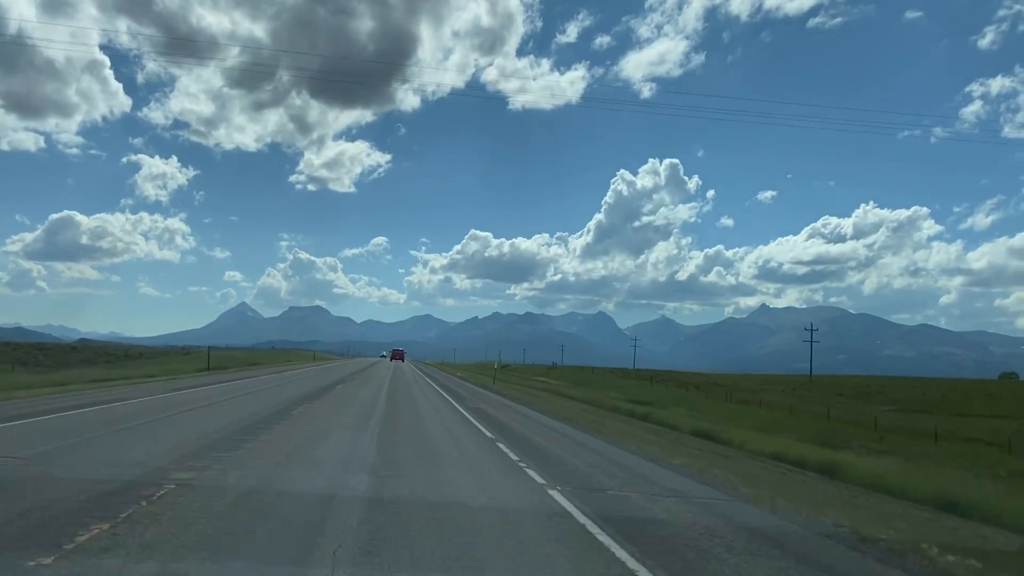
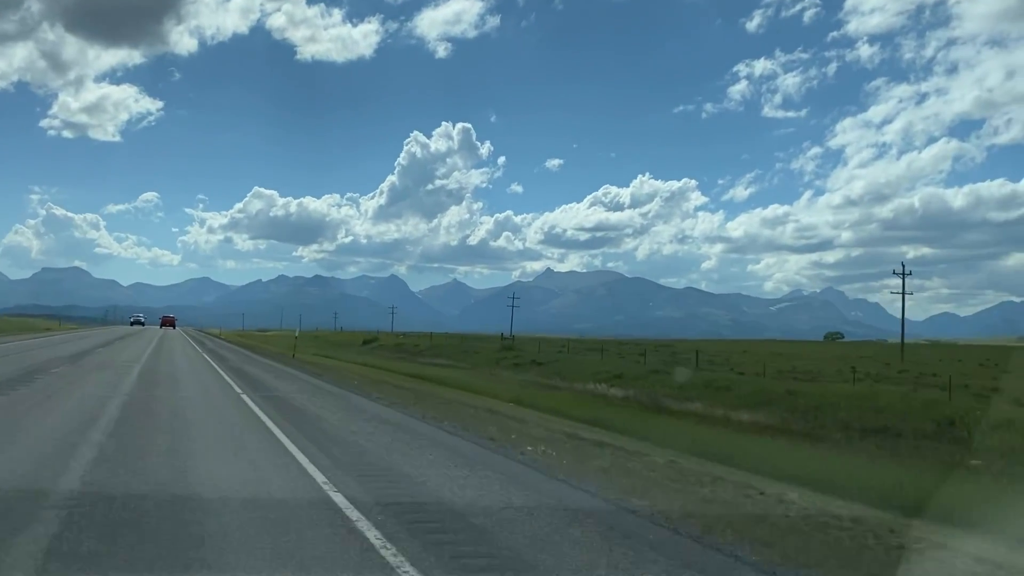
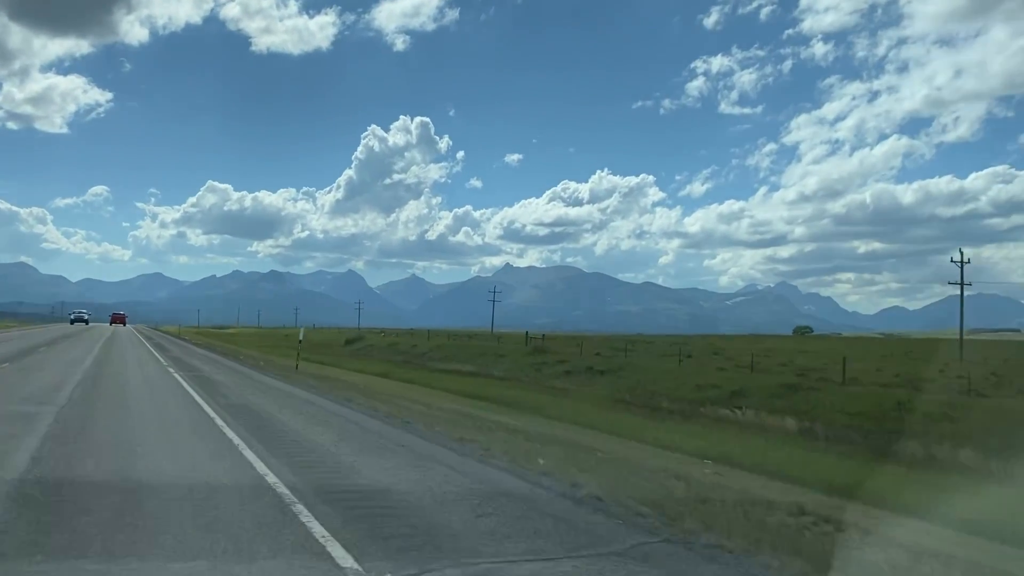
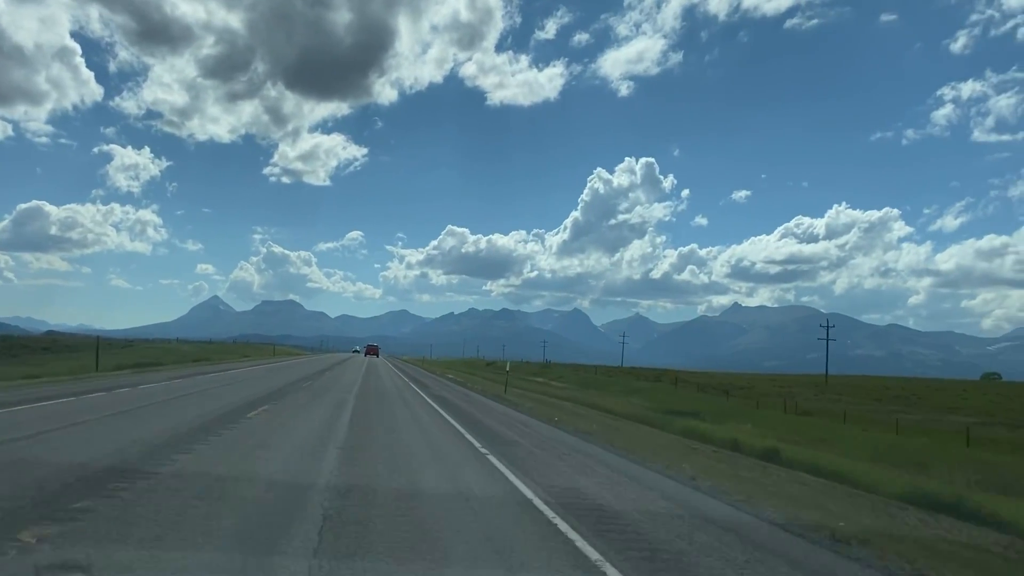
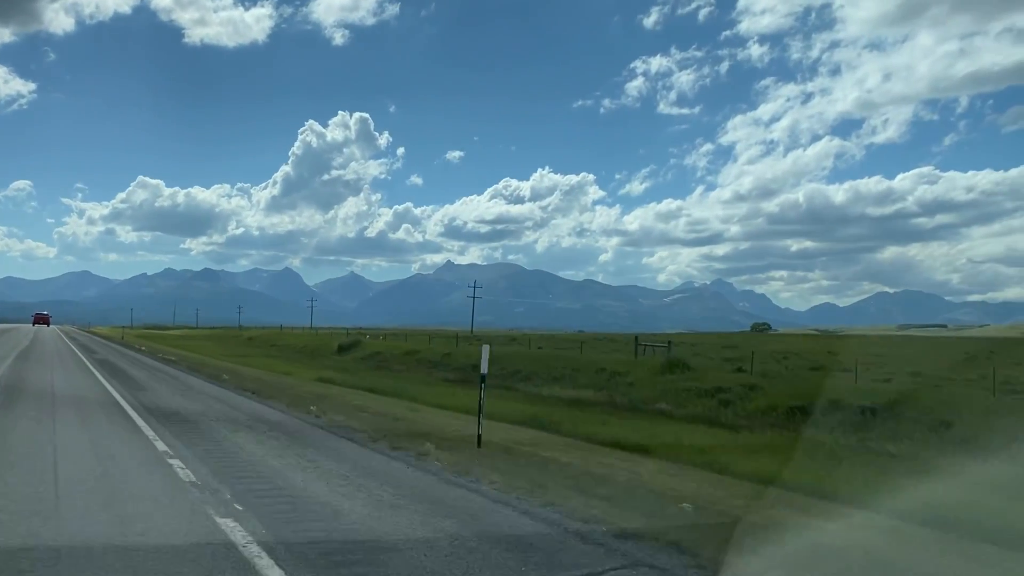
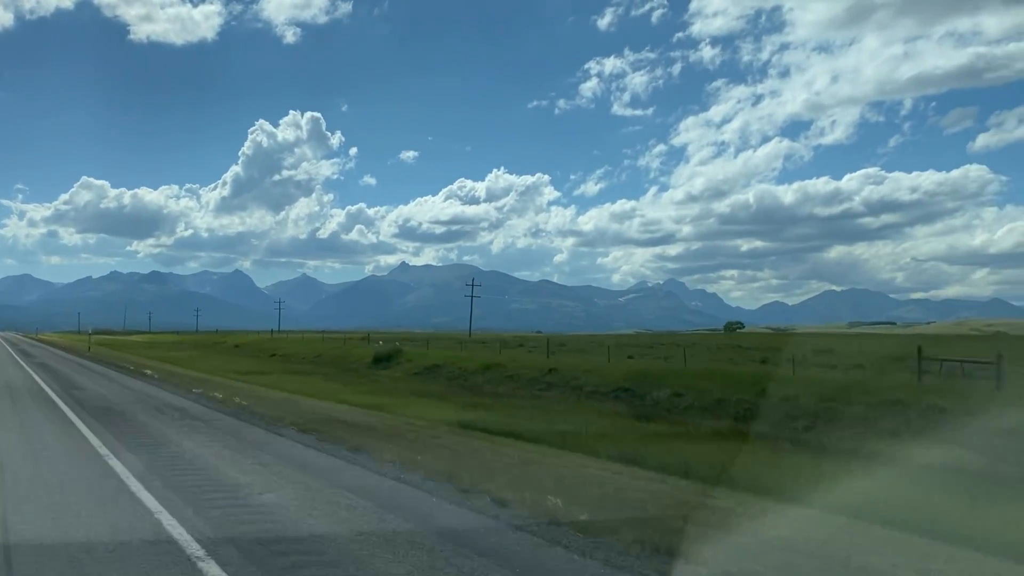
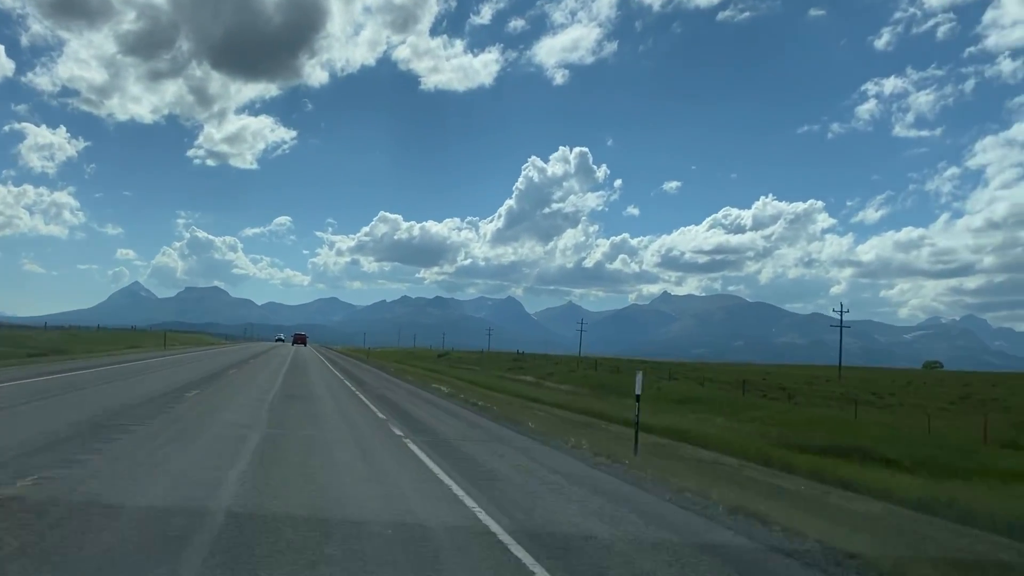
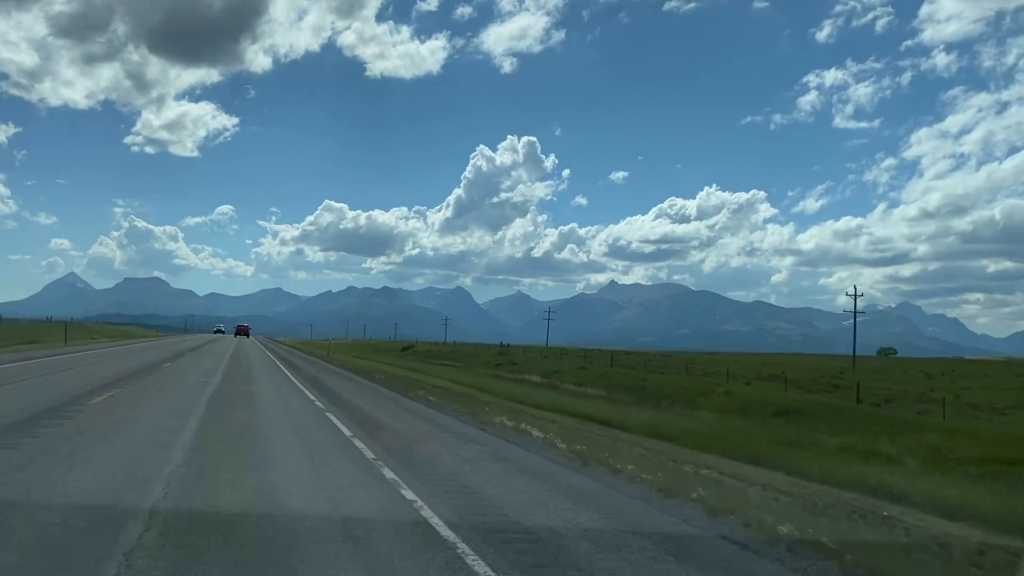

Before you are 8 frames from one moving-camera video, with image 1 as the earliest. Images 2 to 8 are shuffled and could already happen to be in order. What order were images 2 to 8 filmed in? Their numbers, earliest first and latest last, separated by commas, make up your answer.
4, 7, 8, 2, 3, 5, 6
